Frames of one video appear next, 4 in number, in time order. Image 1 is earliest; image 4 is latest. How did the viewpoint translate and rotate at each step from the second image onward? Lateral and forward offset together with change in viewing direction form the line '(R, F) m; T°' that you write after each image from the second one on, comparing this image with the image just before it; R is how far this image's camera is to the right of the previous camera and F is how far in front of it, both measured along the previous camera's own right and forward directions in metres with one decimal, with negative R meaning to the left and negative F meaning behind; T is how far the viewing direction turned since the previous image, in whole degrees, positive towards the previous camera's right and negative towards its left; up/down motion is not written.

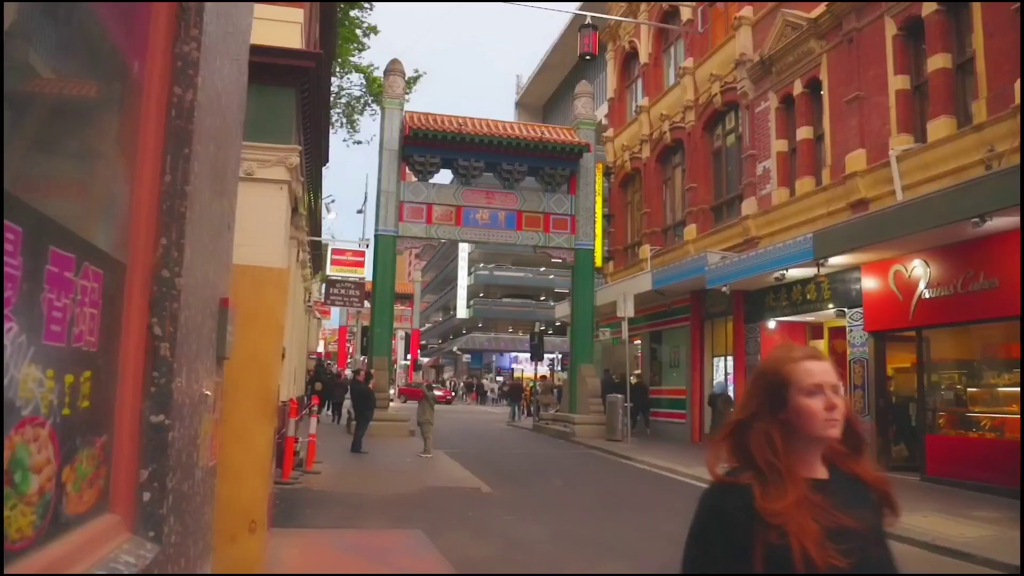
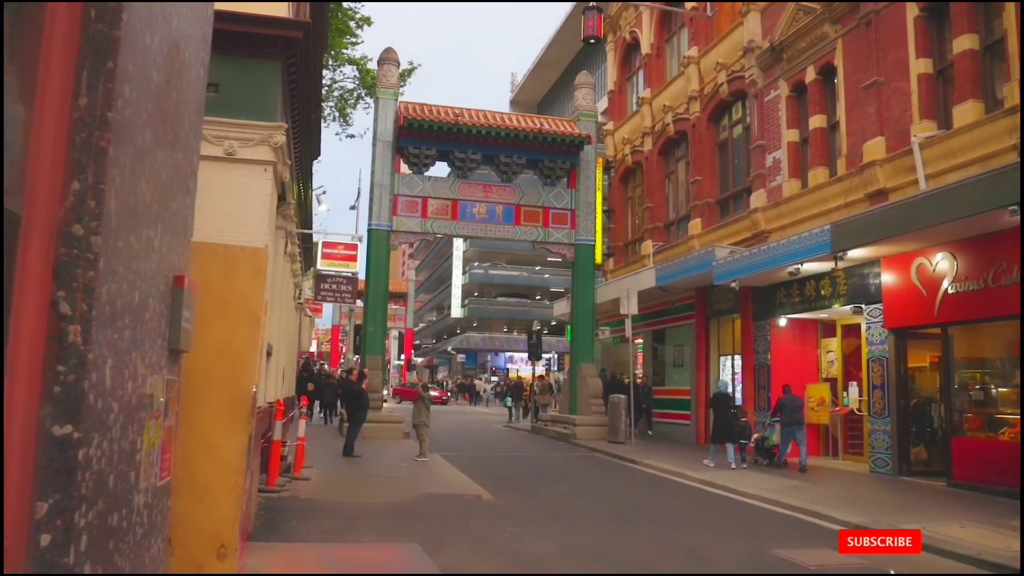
(-0.1, +0.8) m; 0°
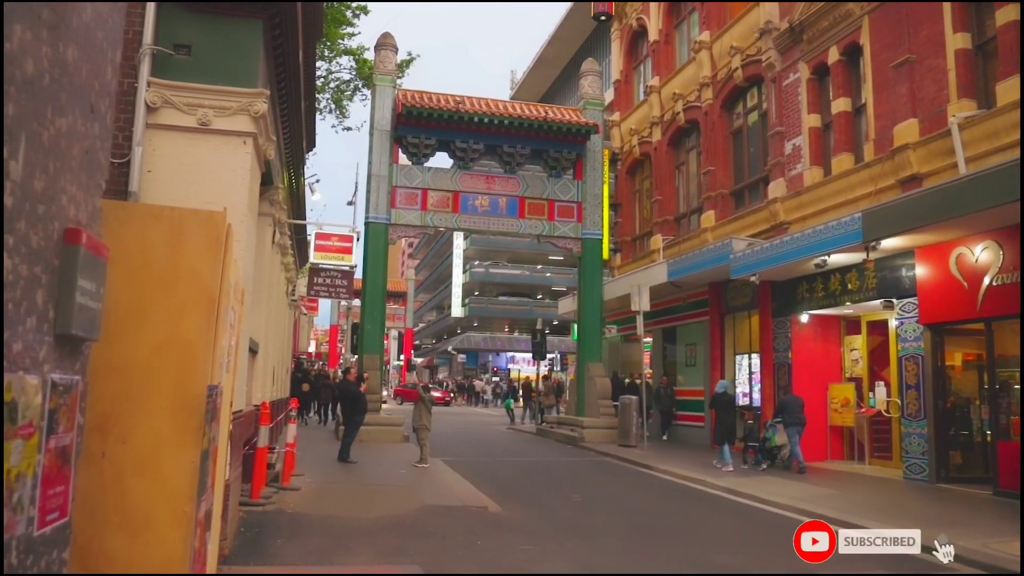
(-0.1, +0.9) m; 0°
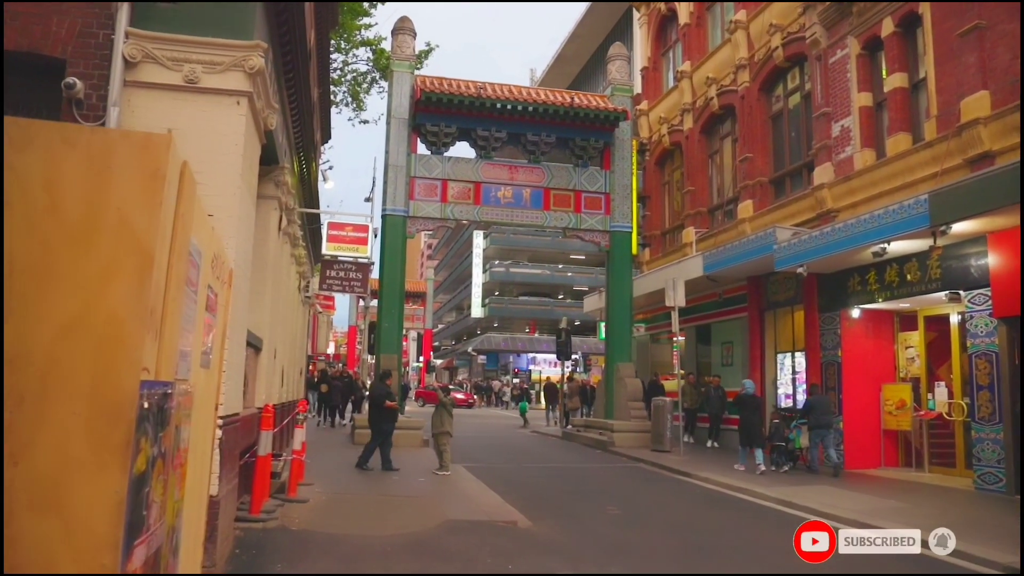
(-0.1, +1.1) m; -1°
